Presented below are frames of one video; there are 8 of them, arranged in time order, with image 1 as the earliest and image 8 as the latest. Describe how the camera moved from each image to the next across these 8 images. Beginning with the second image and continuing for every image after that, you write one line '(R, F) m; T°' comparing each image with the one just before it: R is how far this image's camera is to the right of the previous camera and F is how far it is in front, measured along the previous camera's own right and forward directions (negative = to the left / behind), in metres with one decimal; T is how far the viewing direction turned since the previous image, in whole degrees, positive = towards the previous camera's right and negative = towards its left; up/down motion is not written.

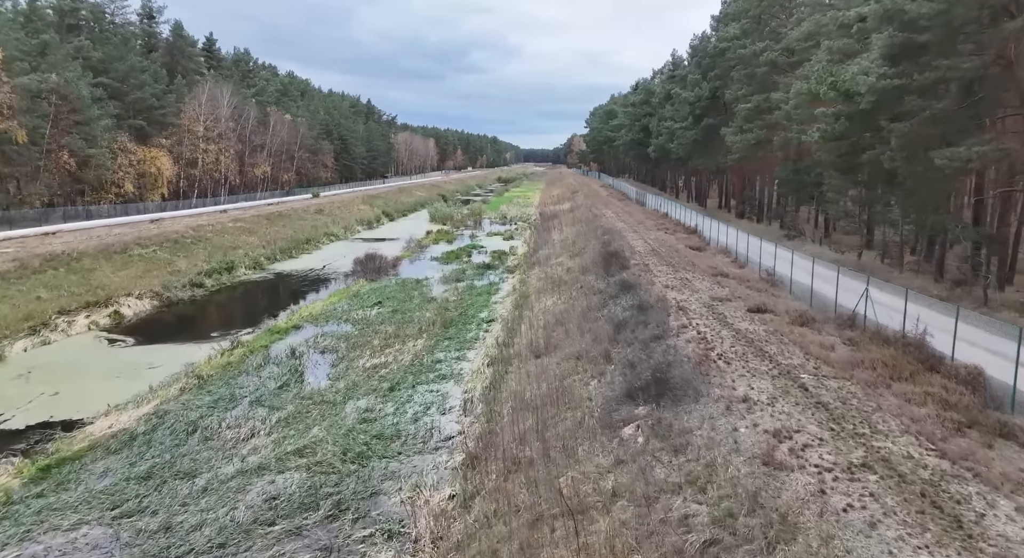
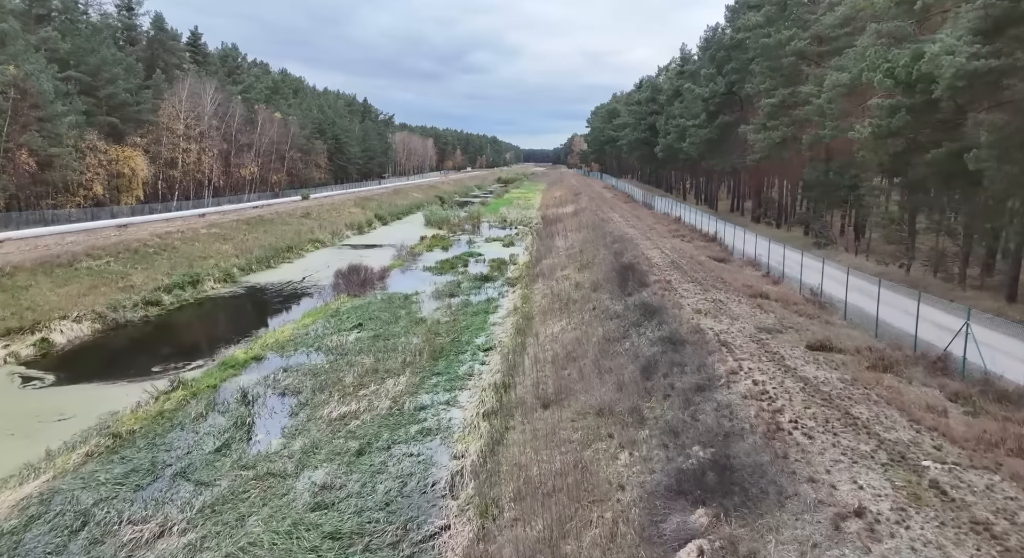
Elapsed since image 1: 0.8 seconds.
(0.0, +3.0) m; 0°
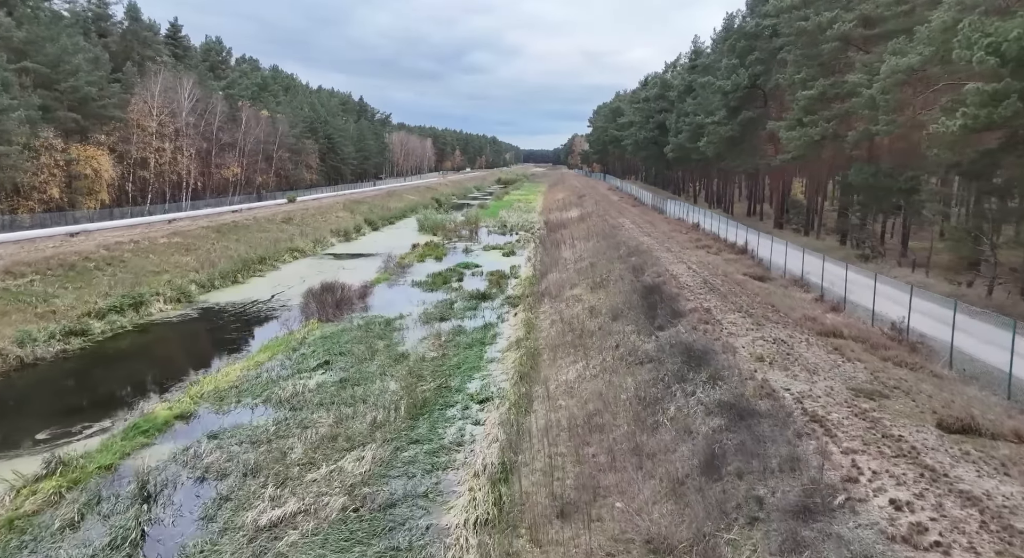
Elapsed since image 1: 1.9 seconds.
(-0.1, +3.7) m; 0°
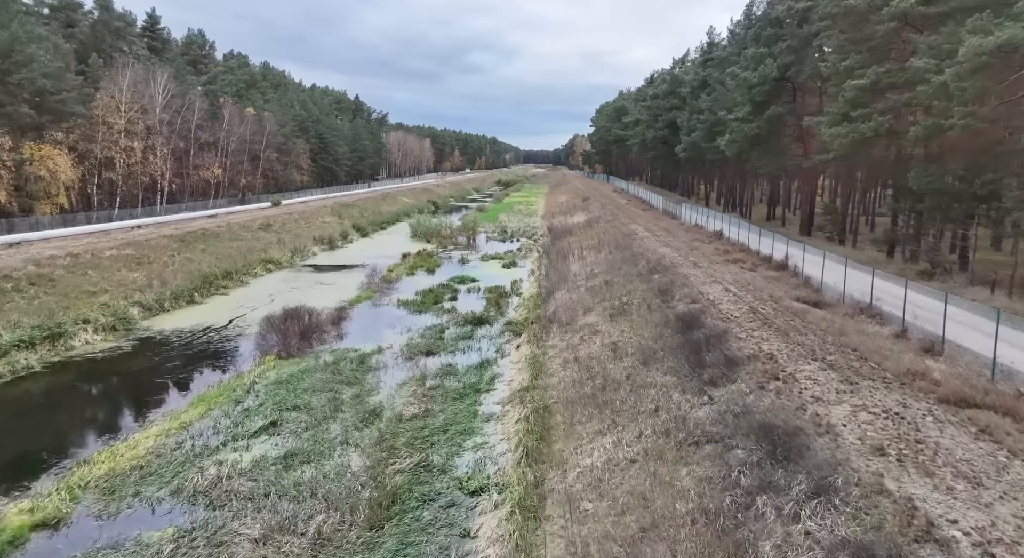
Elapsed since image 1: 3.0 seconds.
(-0.1, +3.7) m; 0°
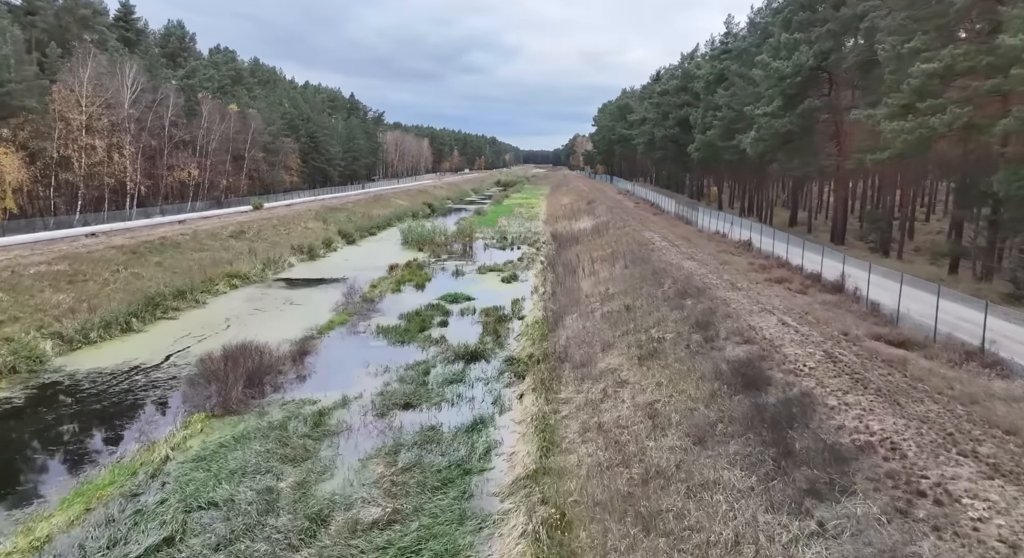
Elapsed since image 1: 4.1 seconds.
(0.0, +3.8) m; 0°
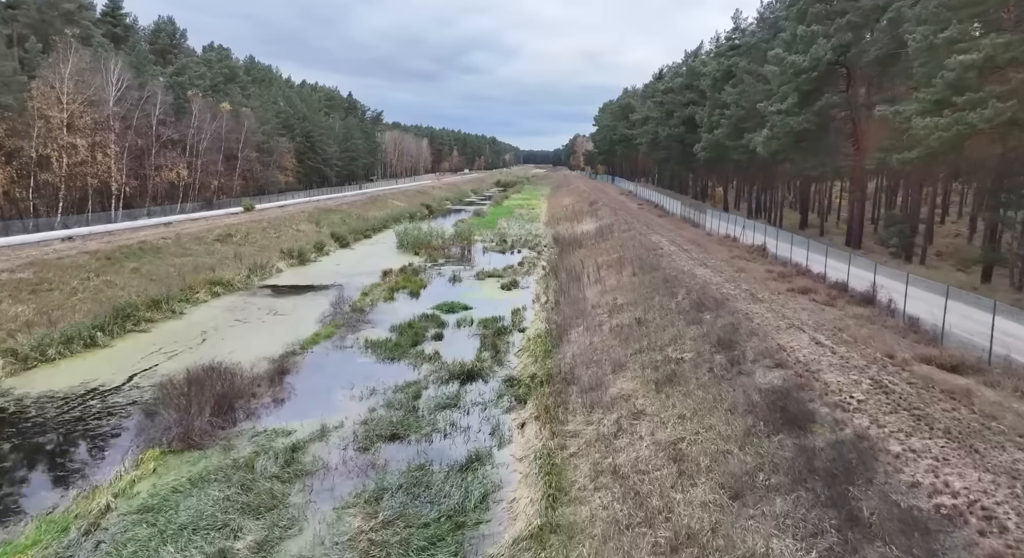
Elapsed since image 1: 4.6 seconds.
(0.0, +1.6) m; 0°
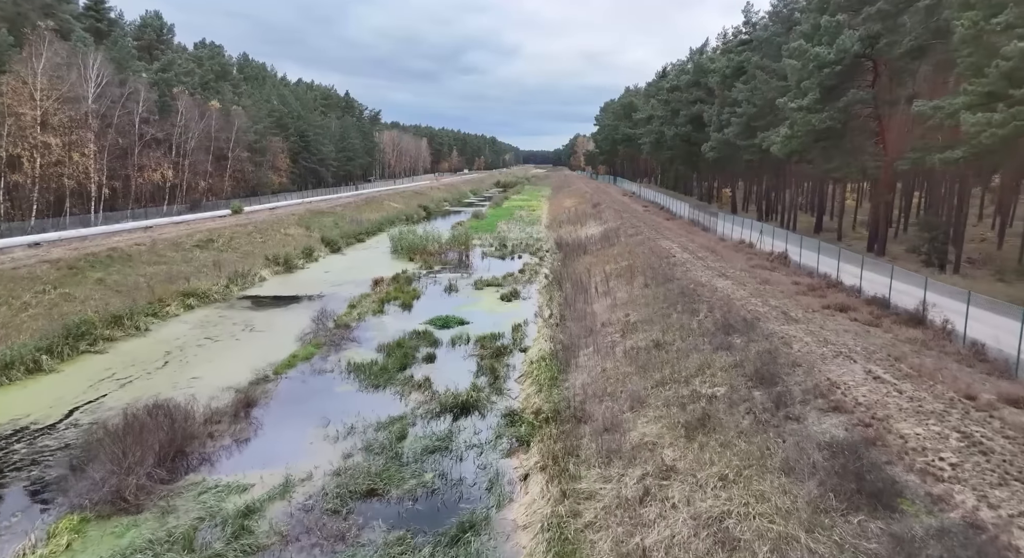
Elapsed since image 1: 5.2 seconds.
(0.0, +2.0) m; 0°
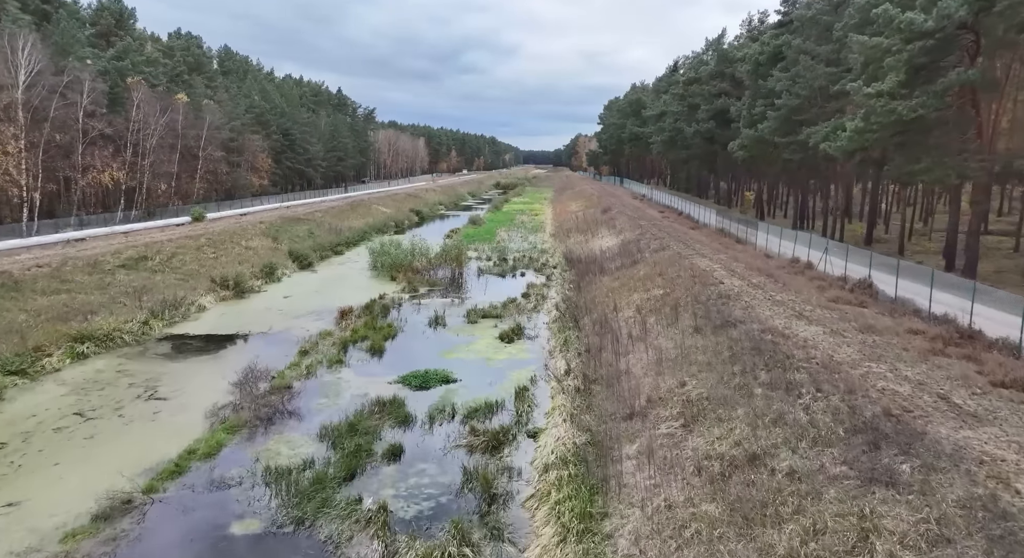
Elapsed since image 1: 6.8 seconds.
(-0.1, +5.6) m; 0°
